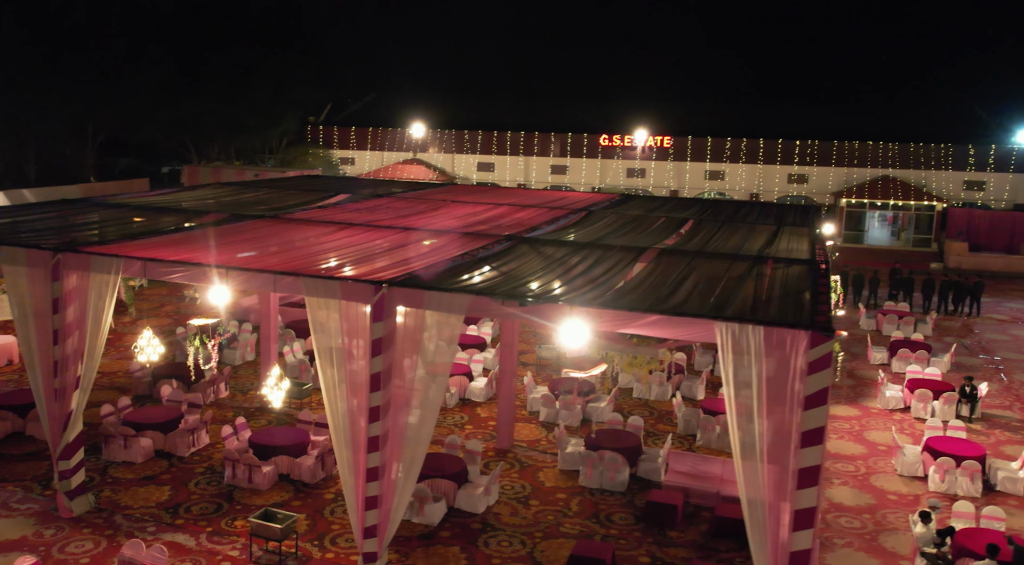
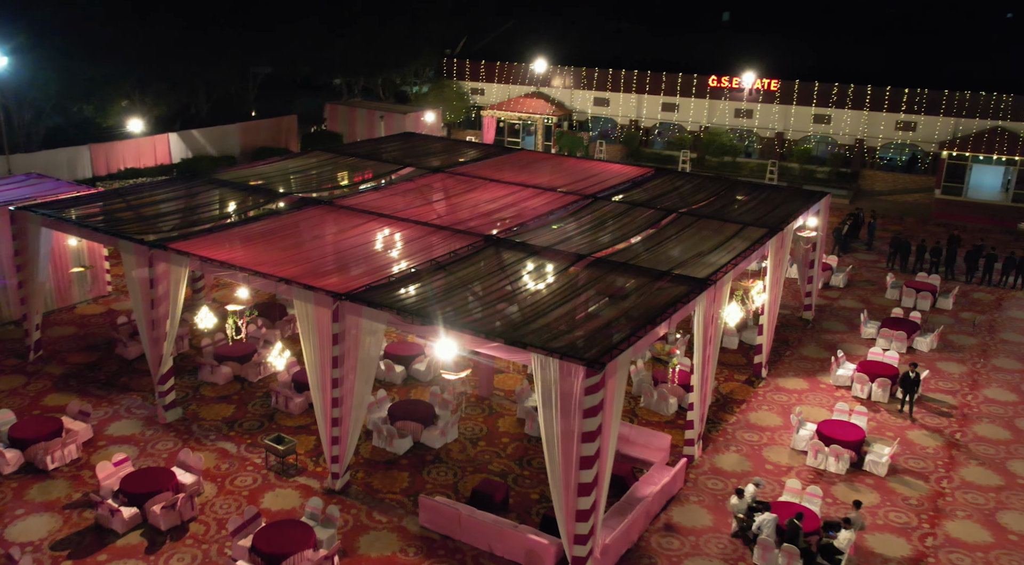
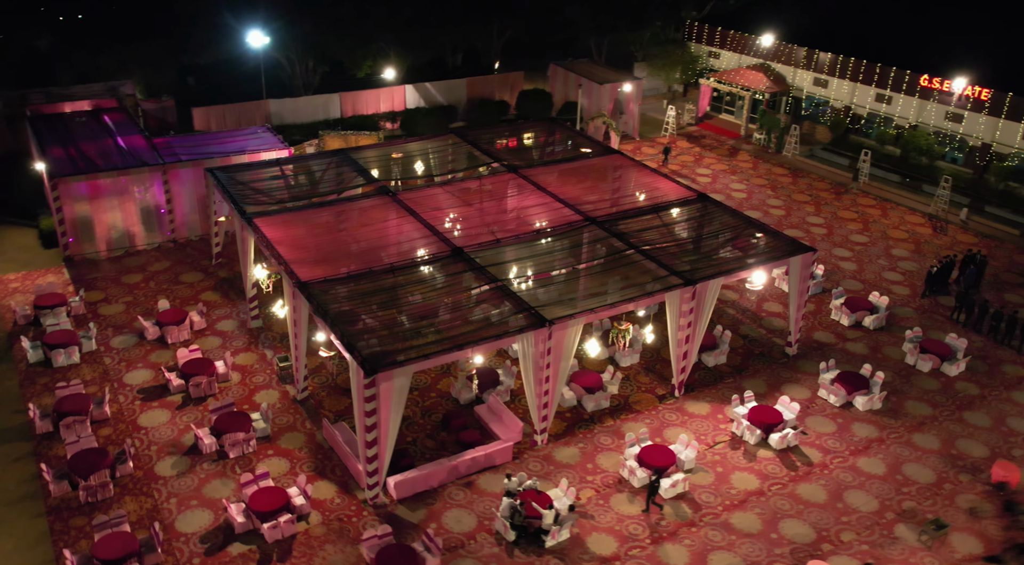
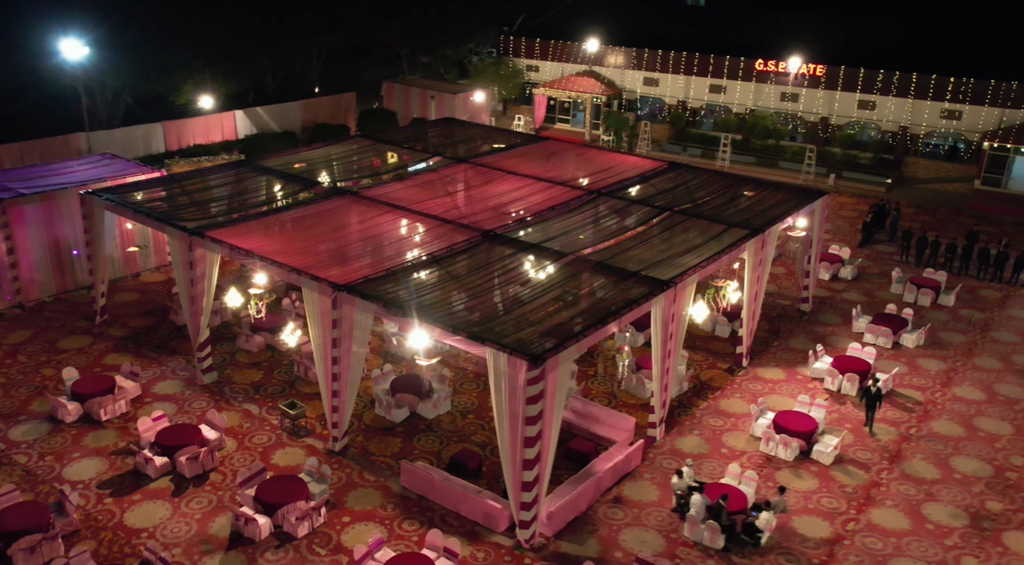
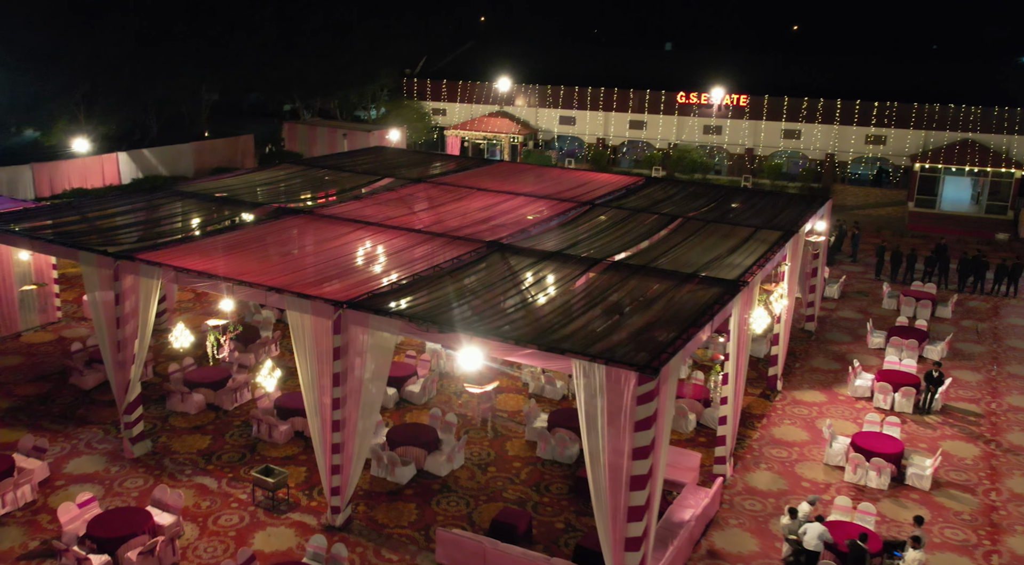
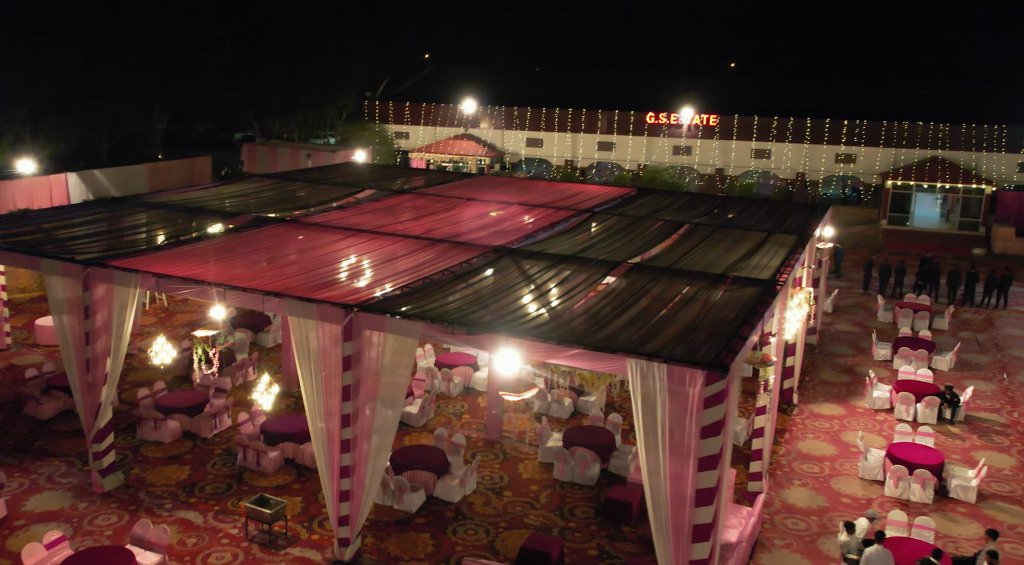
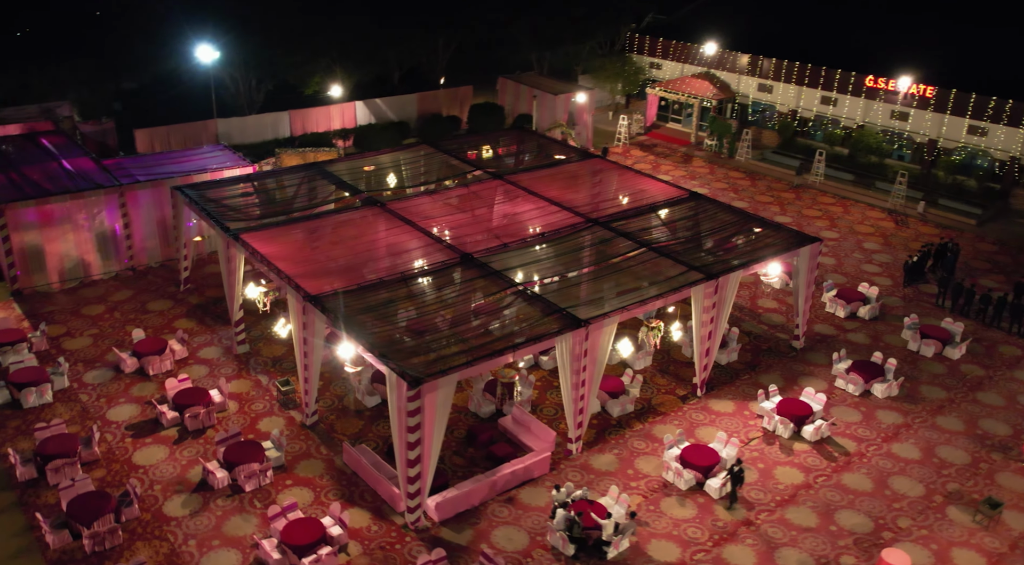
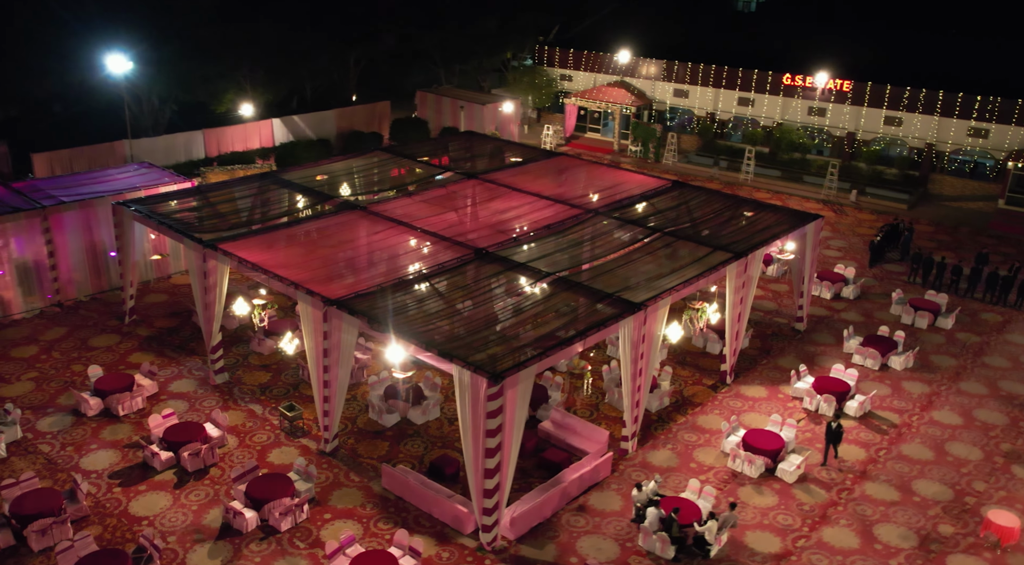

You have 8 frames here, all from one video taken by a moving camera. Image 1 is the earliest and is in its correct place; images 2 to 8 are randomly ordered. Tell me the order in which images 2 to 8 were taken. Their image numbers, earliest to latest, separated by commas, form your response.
6, 5, 2, 4, 8, 7, 3
